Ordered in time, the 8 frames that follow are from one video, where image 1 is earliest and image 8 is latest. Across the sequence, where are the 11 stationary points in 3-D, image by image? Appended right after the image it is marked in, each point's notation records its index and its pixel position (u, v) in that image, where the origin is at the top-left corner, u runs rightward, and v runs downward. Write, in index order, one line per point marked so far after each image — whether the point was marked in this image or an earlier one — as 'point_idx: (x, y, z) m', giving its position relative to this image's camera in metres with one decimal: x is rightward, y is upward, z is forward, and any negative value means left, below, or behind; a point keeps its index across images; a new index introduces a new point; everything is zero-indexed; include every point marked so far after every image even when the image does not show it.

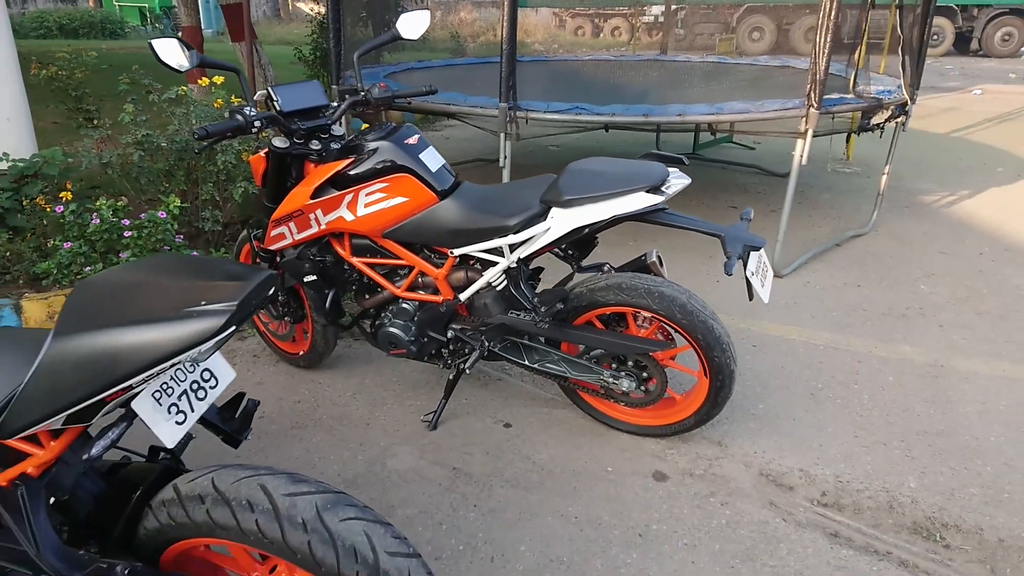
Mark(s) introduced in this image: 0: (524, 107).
0: (+0.1, +1.1, +4.1) m
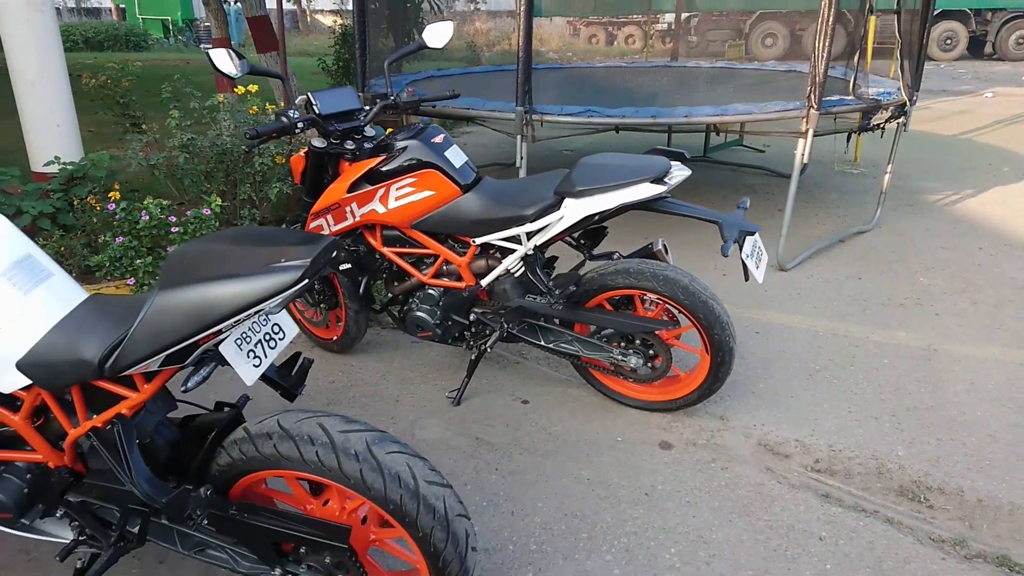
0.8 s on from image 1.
0: (+0.2, +1.2, +4.4) m
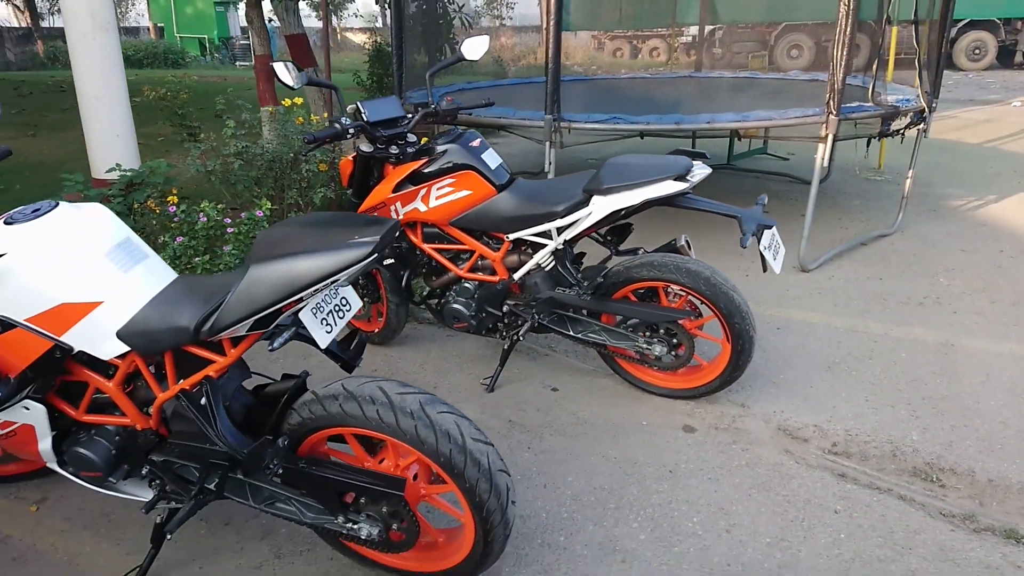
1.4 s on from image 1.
0: (+0.4, +1.2, +4.6) m
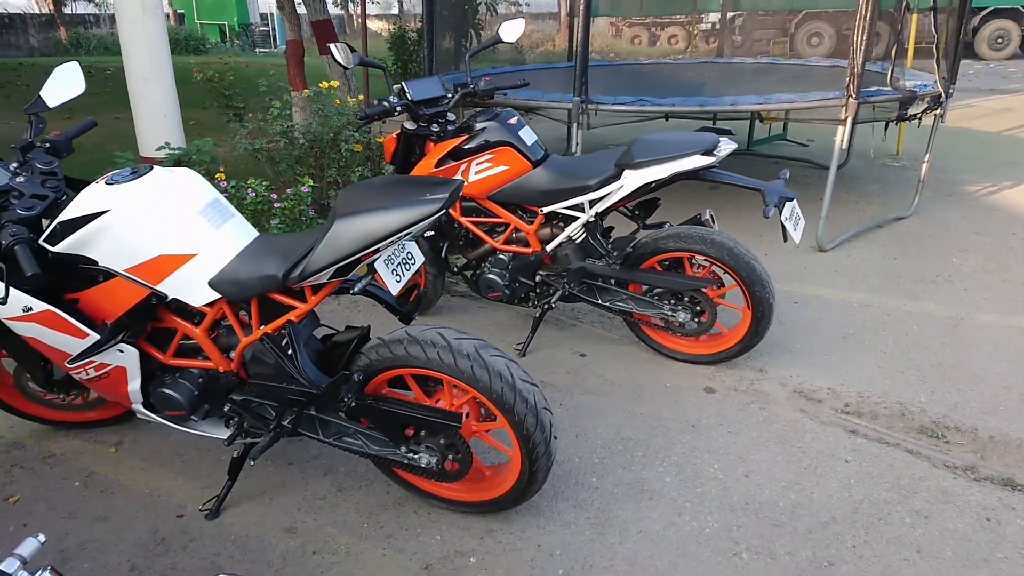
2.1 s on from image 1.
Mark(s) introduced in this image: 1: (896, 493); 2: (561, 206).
0: (+0.6, +1.4, +4.8) m
1: (+1.5, -0.8, +2.6) m
2: (+0.2, +0.4, +3.3) m
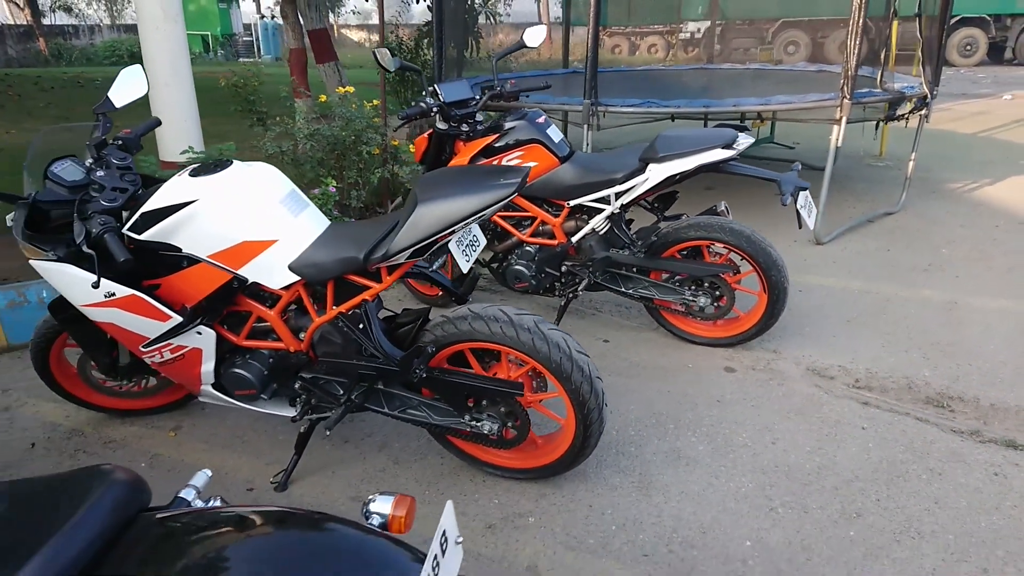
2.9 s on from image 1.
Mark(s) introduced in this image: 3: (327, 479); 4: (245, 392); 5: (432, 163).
0: (+0.7, +1.4, +5.0) m
1: (+1.7, -0.7, +2.8) m
2: (+0.4, +0.5, +3.5) m
3: (-0.8, -0.8, +2.7) m
4: (-1.0, -0.4, +2.5) m
5: (-0.5, +0.7, +3.9) m
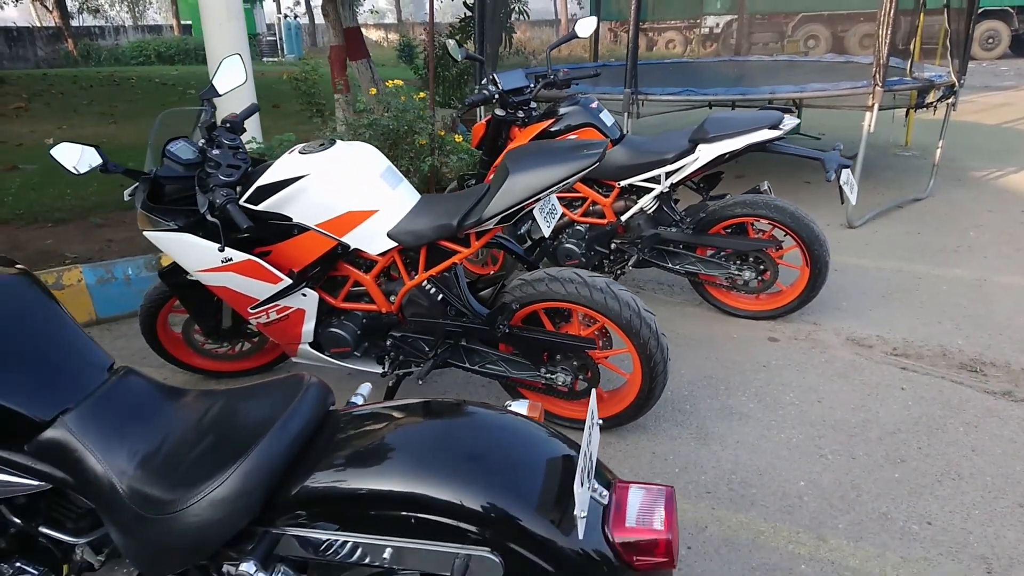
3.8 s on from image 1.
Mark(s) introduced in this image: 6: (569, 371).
0: (+1.1, +1.6, +5.3) m
1: (+2.0, -0.6, +3.0) m
2: (+0.7, +0.6, +3.8) m
3: (-0.5, -0.6, +3.0) m
4: (-0.7, -0.3, +2.8) m
5: (-0.1, +0.9, +4.2) m
6: (+0.2, -0.3, +2.7) m
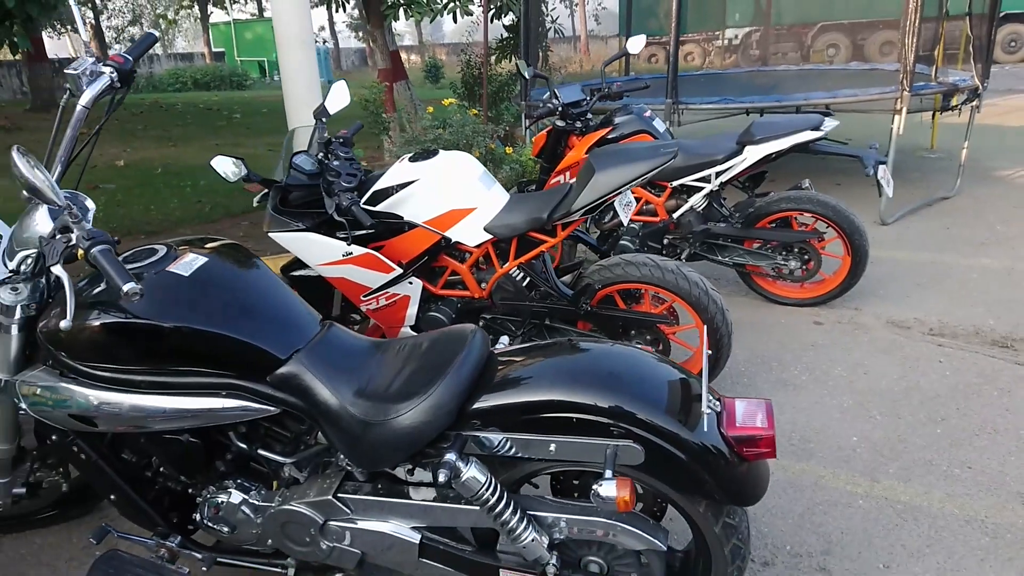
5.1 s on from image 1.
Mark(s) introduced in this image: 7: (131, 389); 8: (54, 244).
0: (+1.5, +1.6, +5.7) m
1: (+2.4, -0.5, +3.3) m
2: (+1.1, +0.7, +4.2) m
3: (-0.1, -0.6, +3.4) m
4: (-0.3, -0.2, +3.2) m
5: (+0.3, +0.9, +4.6) m
6: (+0.6, -0.3, +3.1) m
7: (-1.0, -0.3, +1.8) m
8: (-1.1, +0.1, +1.6) m
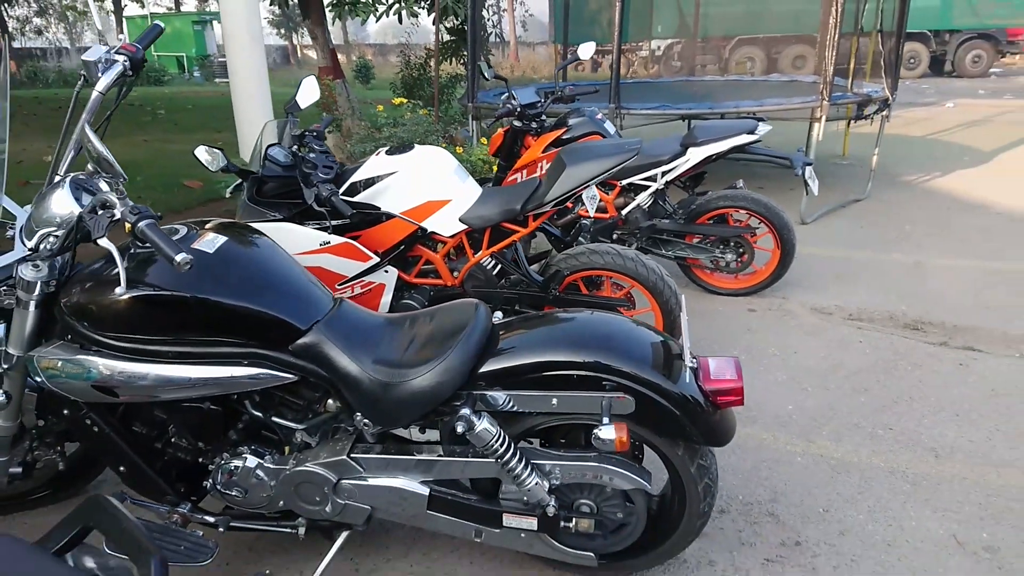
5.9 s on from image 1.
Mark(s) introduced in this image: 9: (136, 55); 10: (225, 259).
0: (+1.0, +1.7, +6.1) m
1: (+2.2, -0.4, +3.8) m
2: (+0.9, +0.7, +4.5) m
3: (-0.2, -0.5, +3.6) m
4: (-0.5, -0.1, +3.4) m
5: (0.0, +1.0, +4.8) m
6: (+0.5, -0.2, +3.4) m
7: (-1.0, -0.2, +1.9) m
8: (-1.1, +0.2, +1.7) m
9: (-1.2, +0.8, +2.1) m
10: (-0.9, +0.1, +2.0) m
